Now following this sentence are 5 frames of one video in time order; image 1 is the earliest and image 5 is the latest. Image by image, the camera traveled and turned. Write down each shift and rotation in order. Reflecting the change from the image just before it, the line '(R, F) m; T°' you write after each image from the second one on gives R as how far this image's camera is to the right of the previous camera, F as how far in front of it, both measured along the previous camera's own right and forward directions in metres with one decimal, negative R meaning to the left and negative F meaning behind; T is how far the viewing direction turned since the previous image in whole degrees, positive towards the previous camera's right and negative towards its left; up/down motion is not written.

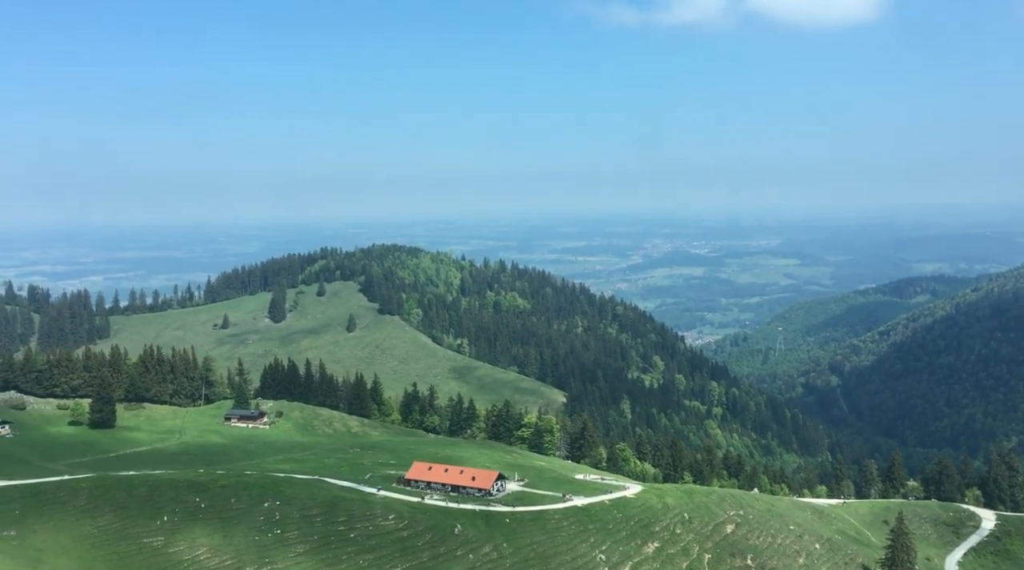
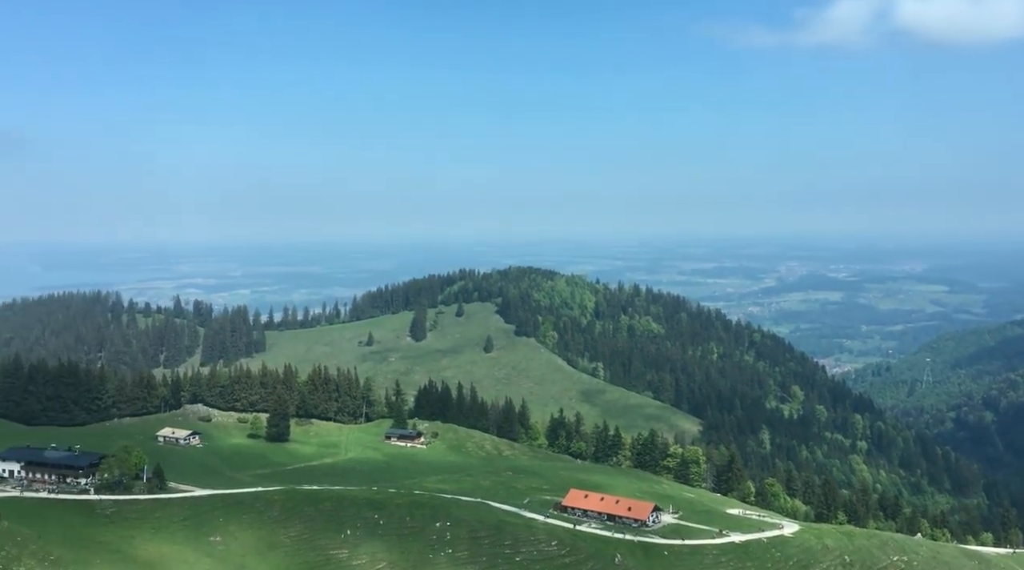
(-2.4, -4.7) m; -8°
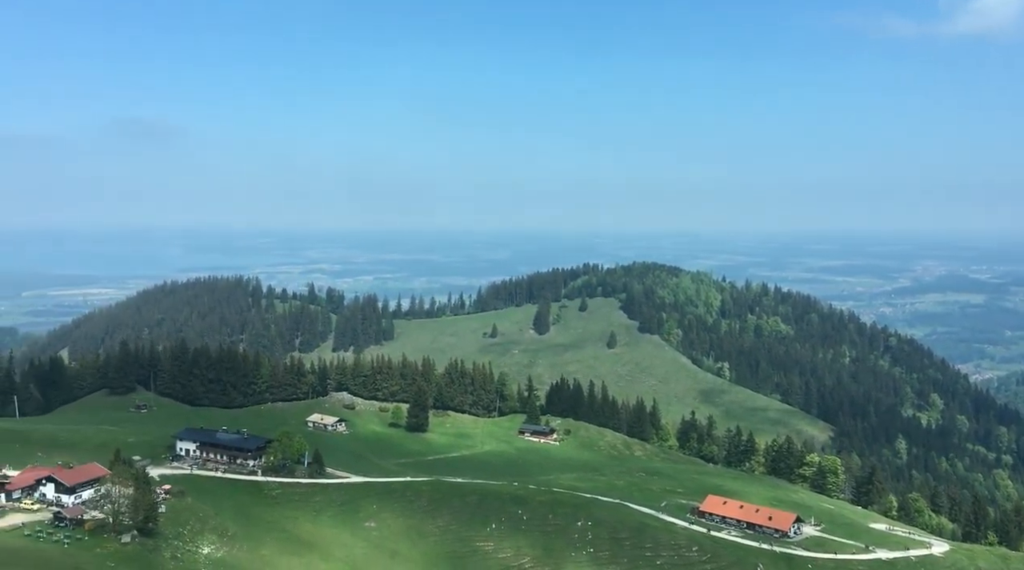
(-2.2, -2.0) m; -7°
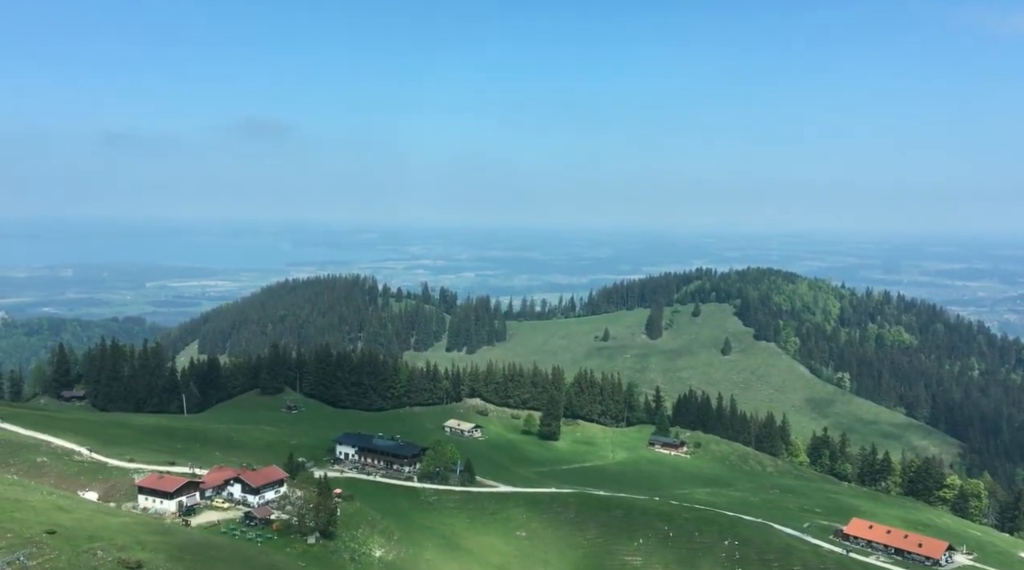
(-3.8, -2.6) m; -6°
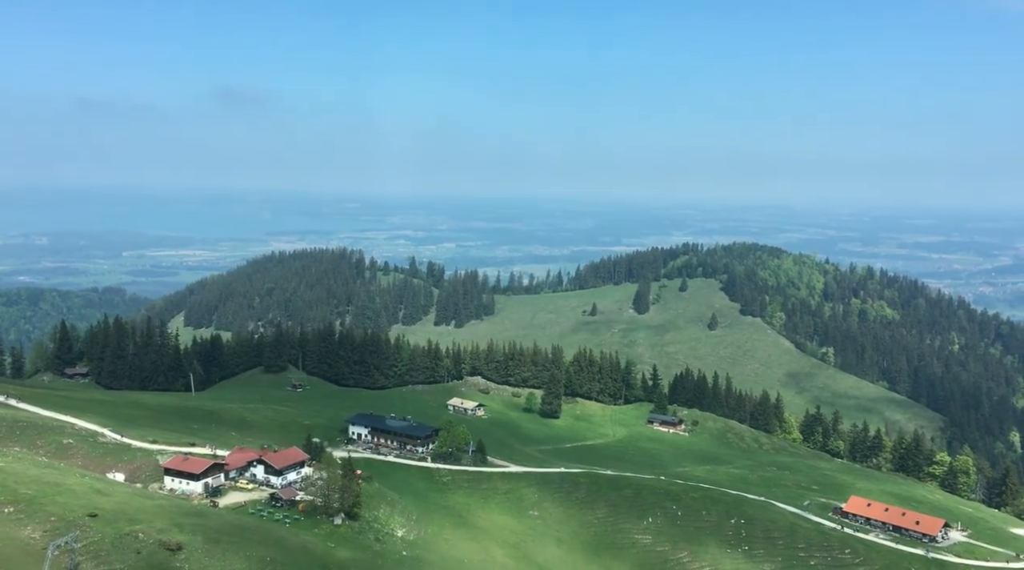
(-2.5, -1.3) m; +1°
